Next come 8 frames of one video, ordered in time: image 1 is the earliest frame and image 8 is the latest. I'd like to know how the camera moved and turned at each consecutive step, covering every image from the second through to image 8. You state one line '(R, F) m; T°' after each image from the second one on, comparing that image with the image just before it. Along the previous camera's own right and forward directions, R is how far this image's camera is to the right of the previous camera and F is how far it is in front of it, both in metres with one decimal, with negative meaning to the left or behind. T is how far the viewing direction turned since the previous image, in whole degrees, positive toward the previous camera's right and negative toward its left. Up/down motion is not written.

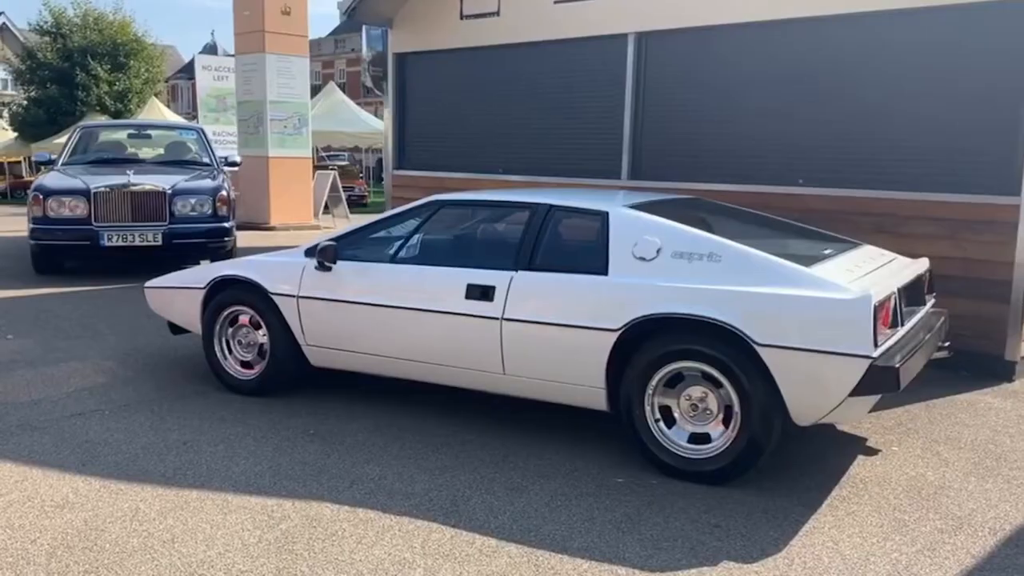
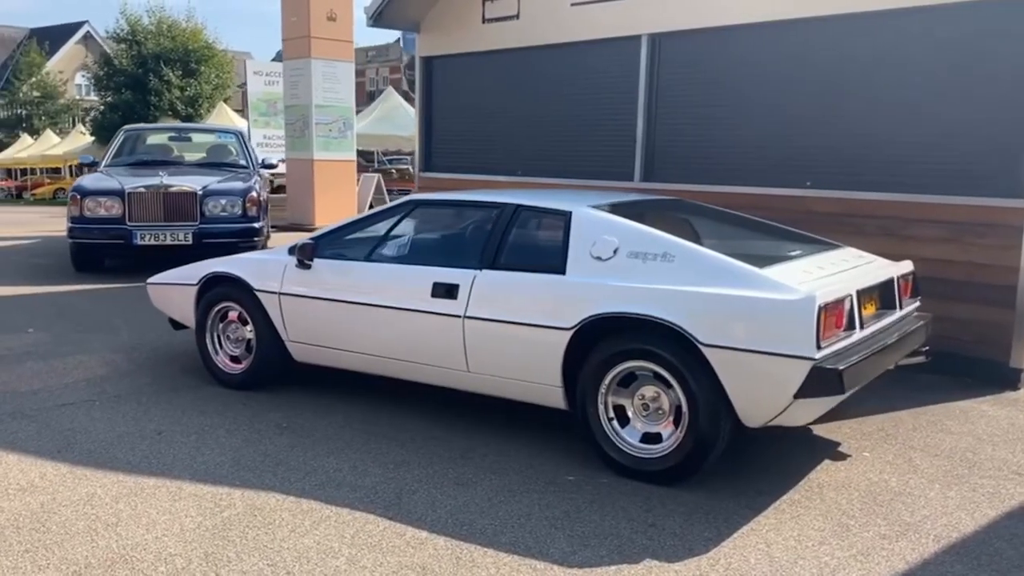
(+0.5, 0.0) m; -4°
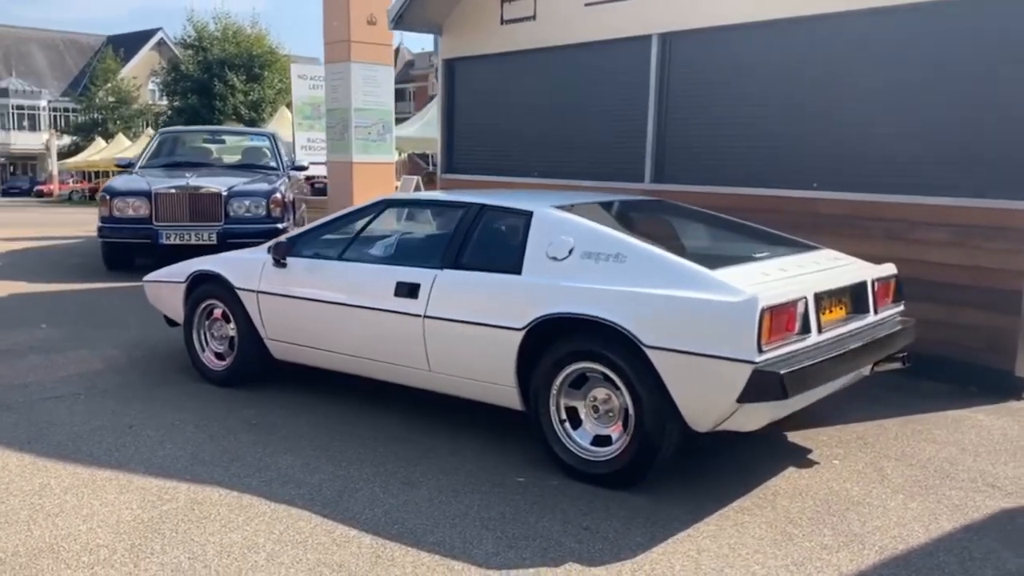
(+0.5, 0.0) m; -4°
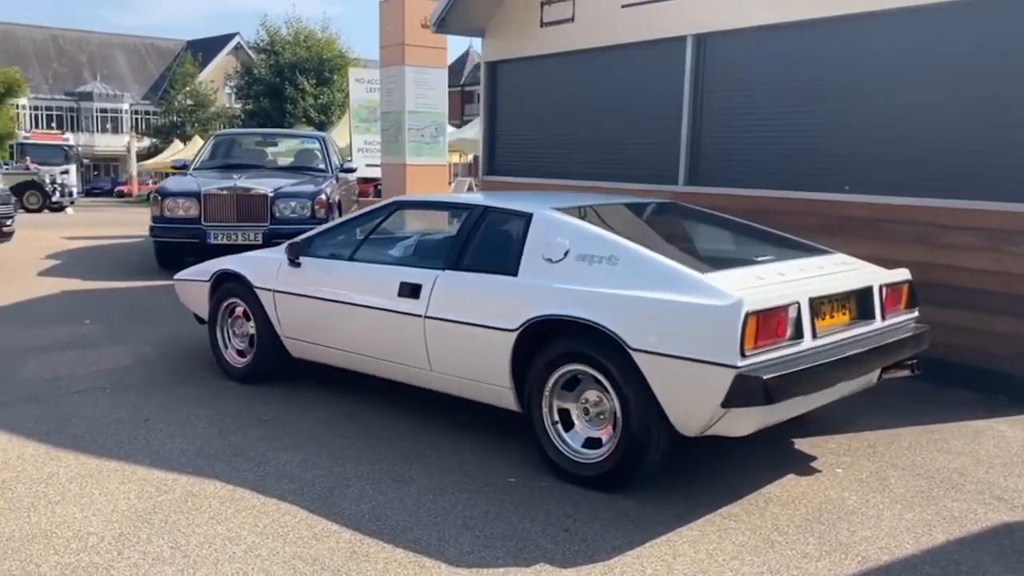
(+0.4, 0.0) m; -4°
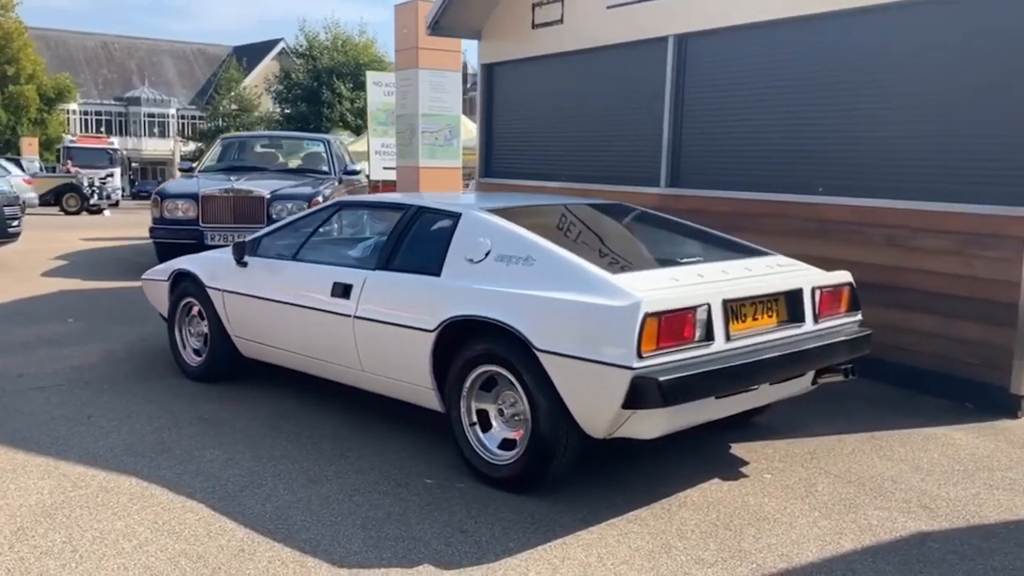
(+0.6, 0.0) m; -3°
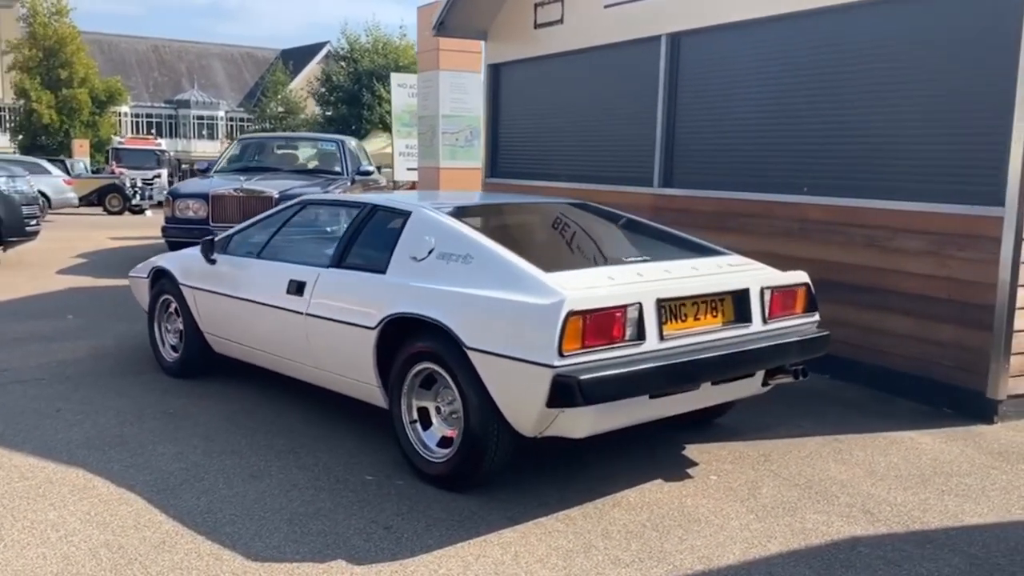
(+0.5, 0.0) m; -3°
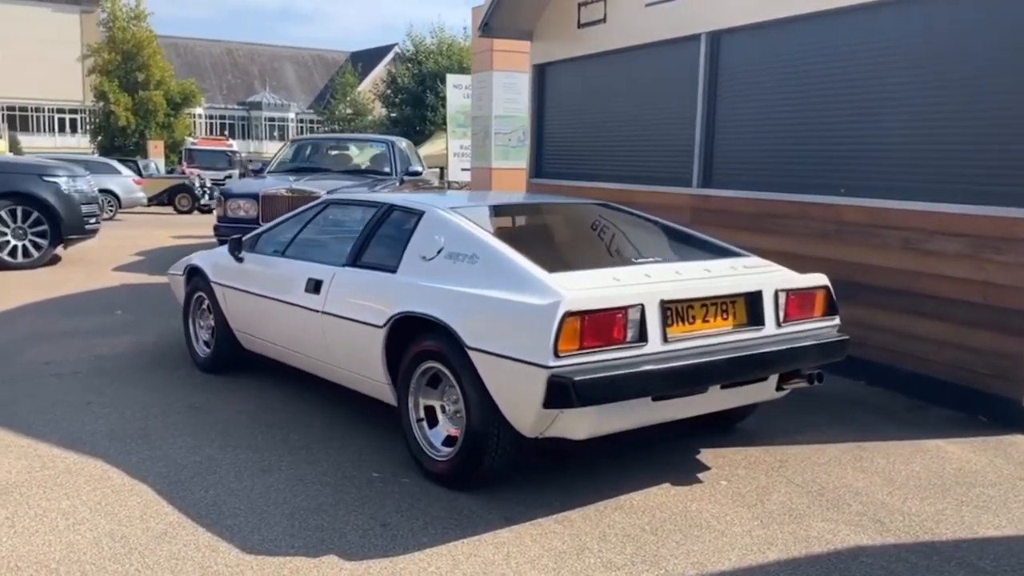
(+0.3, 0.0) m; -4°
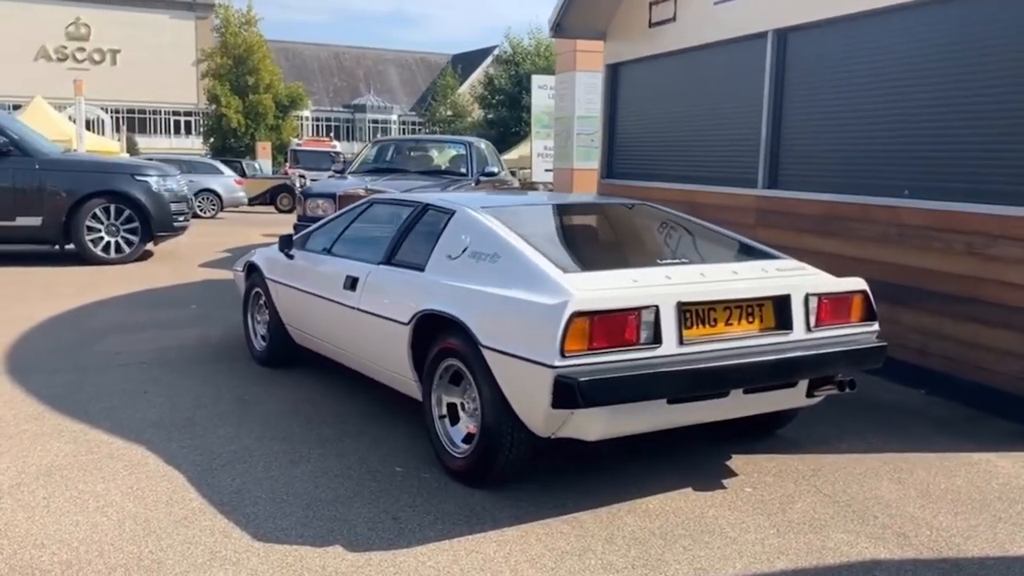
(+0.4, 0.0) m; -6°
